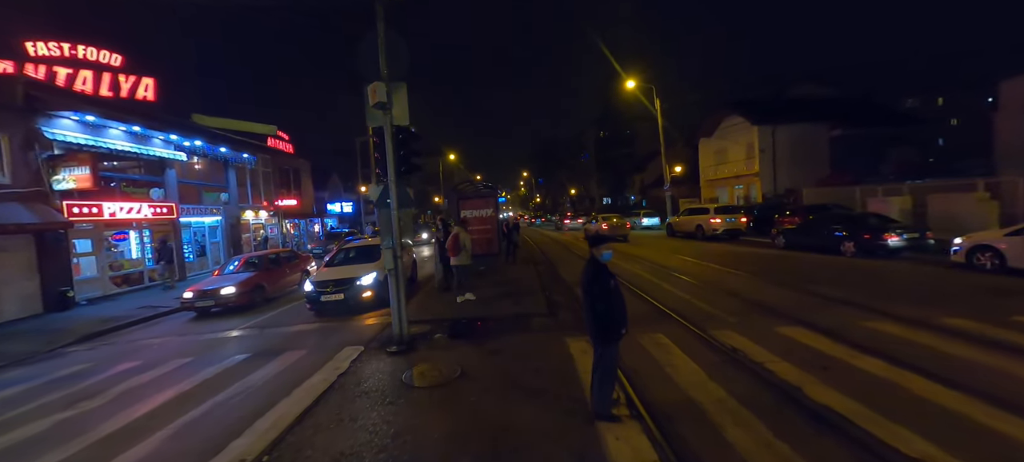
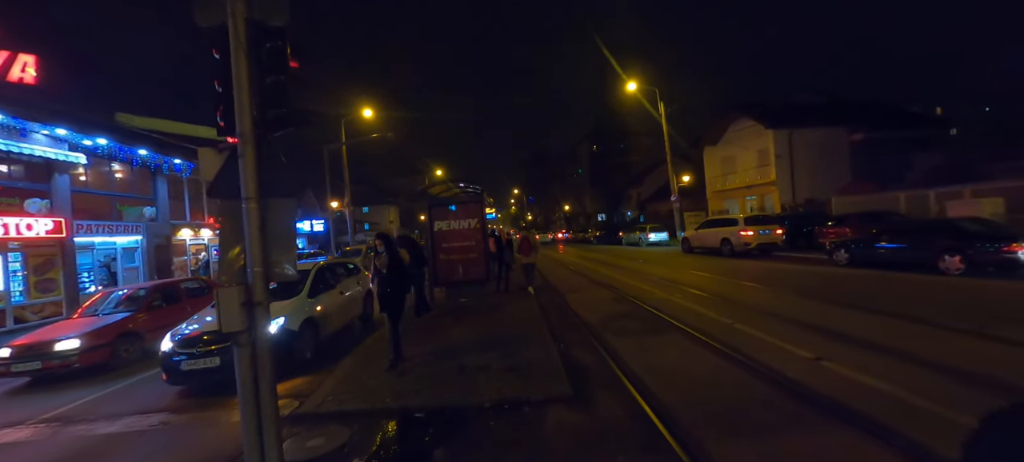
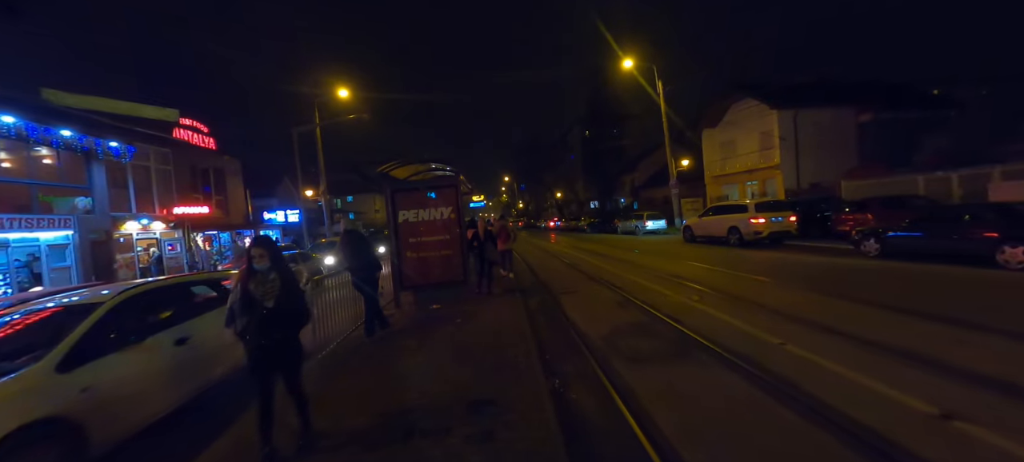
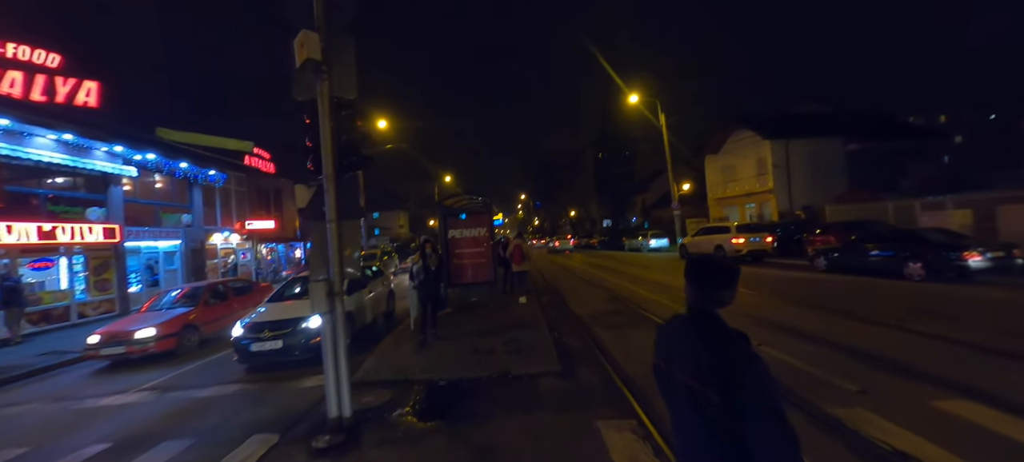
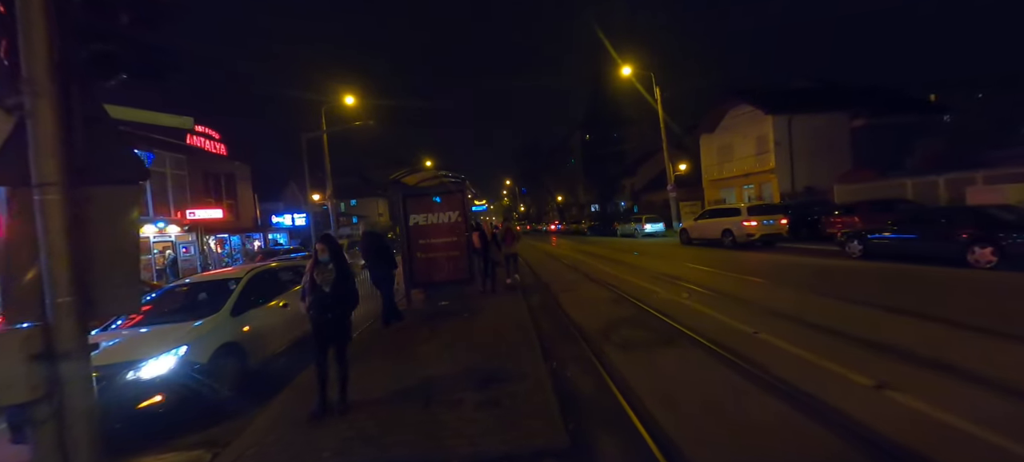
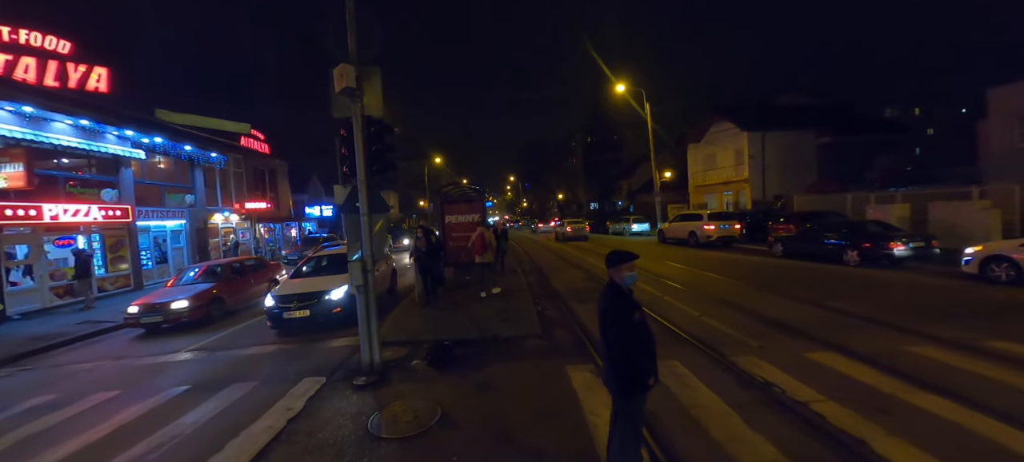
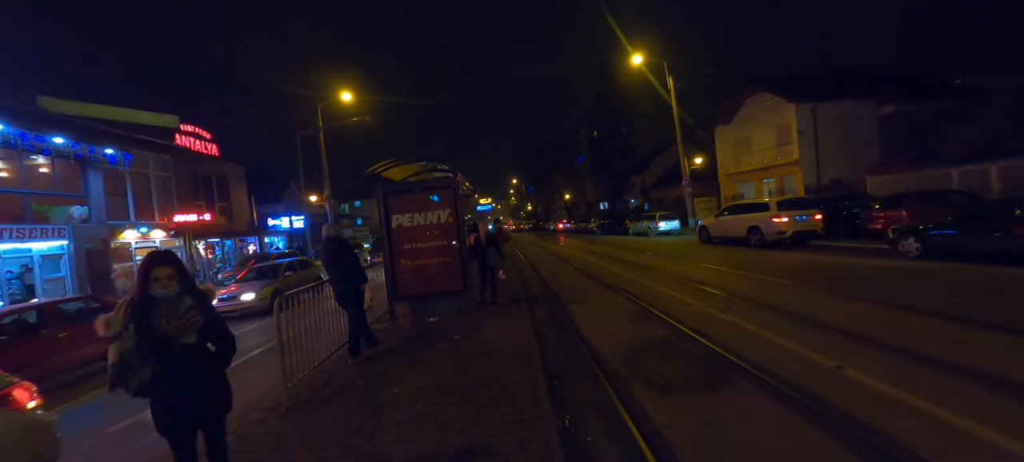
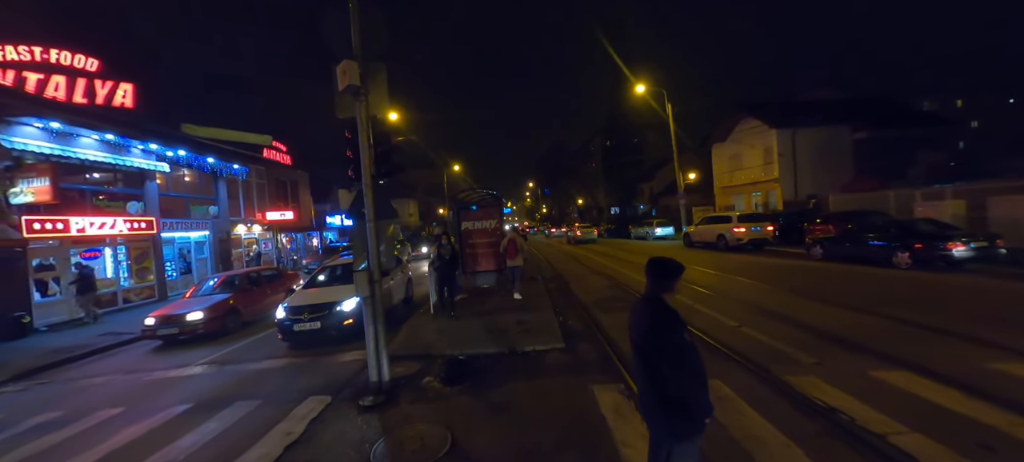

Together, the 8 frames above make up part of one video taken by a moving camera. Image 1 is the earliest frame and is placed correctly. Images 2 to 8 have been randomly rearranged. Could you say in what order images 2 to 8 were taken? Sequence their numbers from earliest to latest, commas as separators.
6, 8, 4, 2, 5, 3, 7
